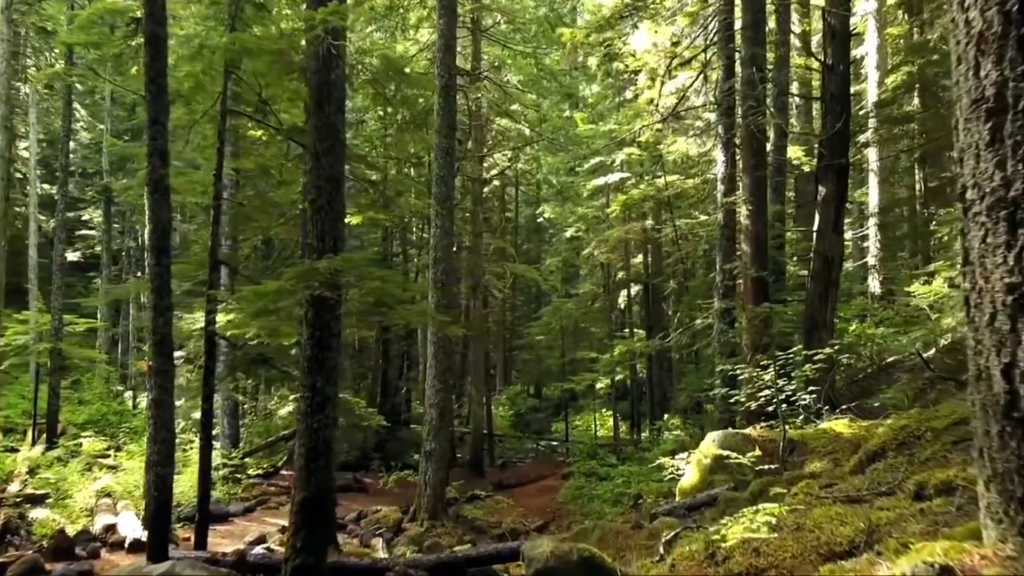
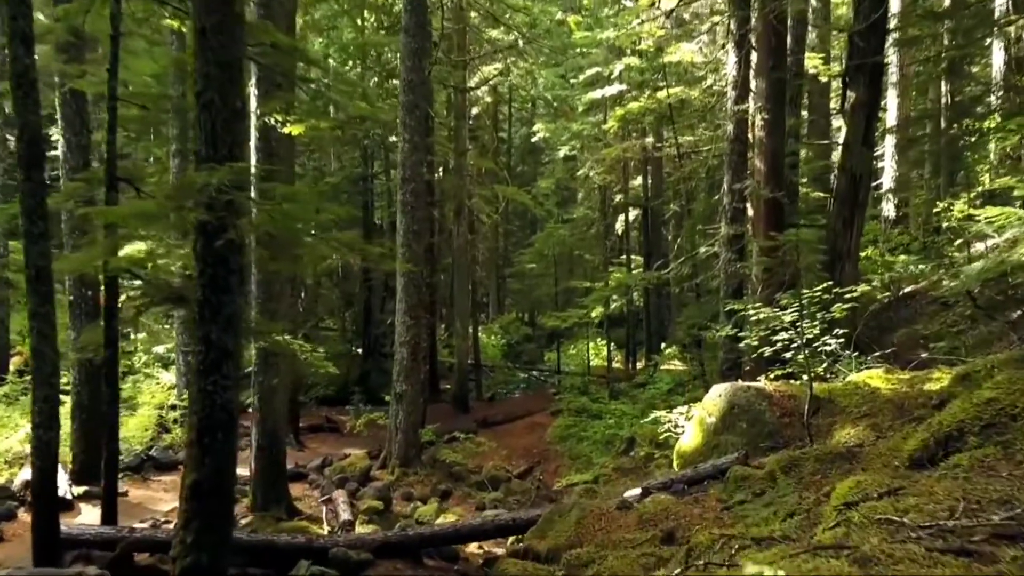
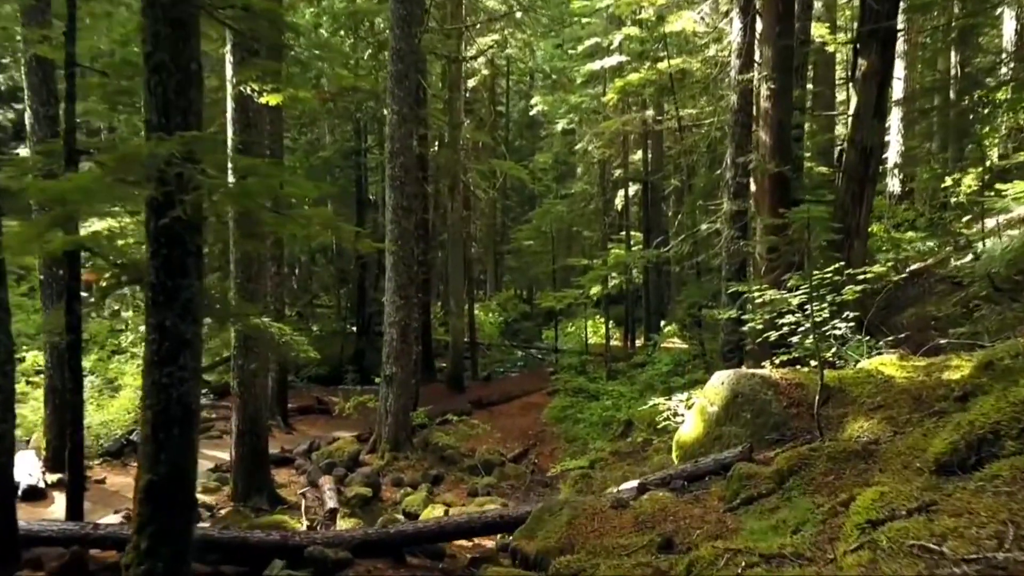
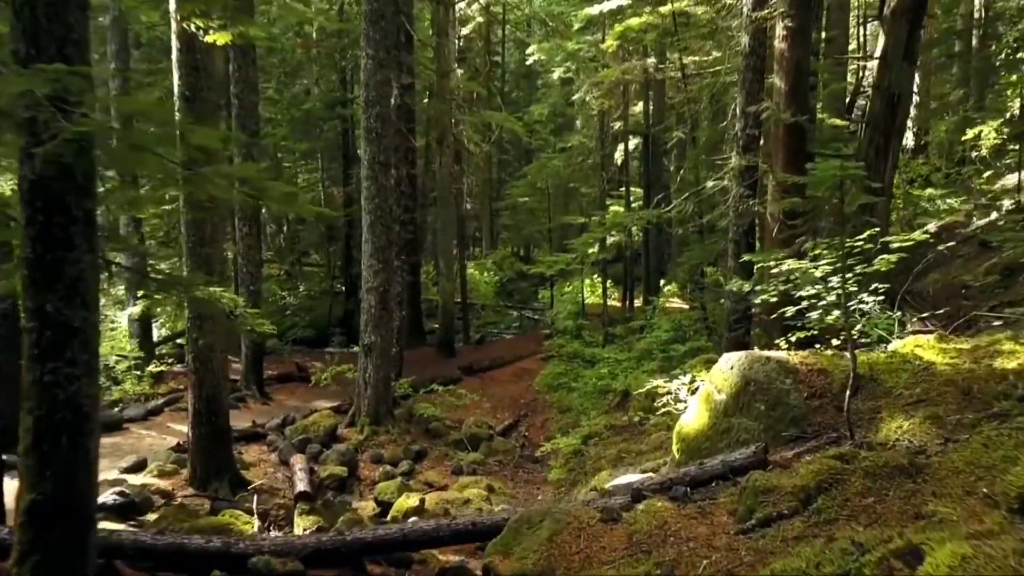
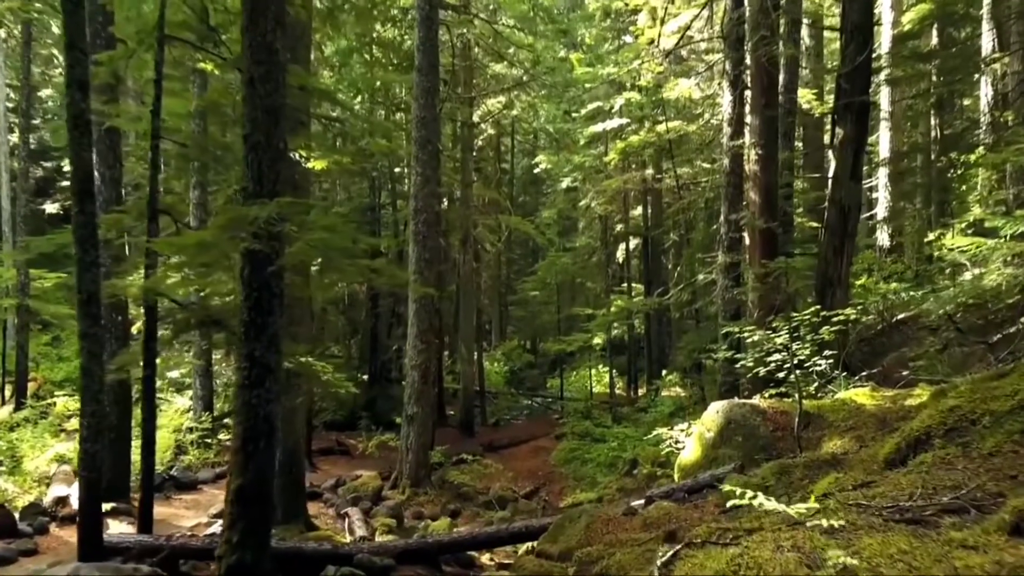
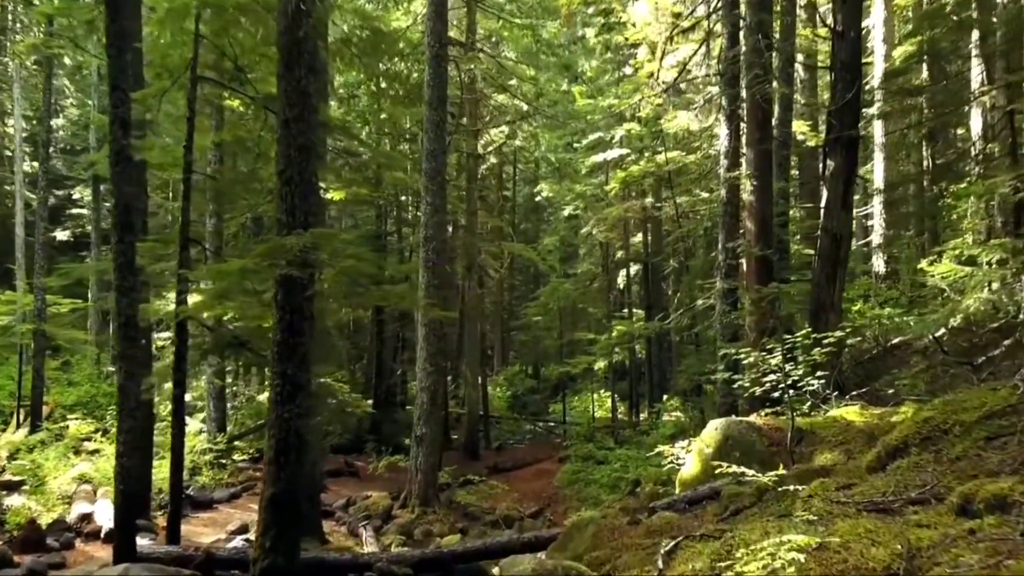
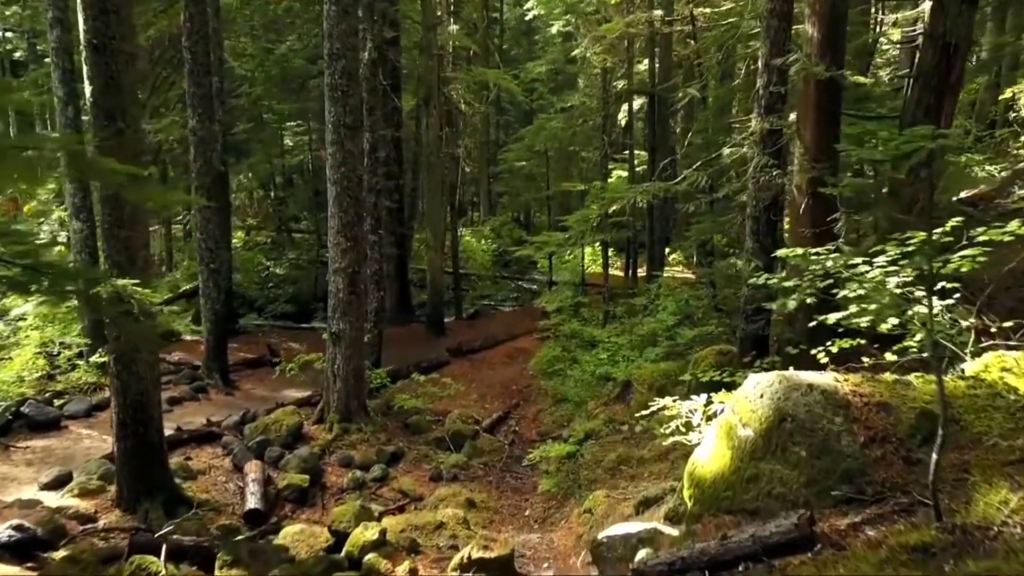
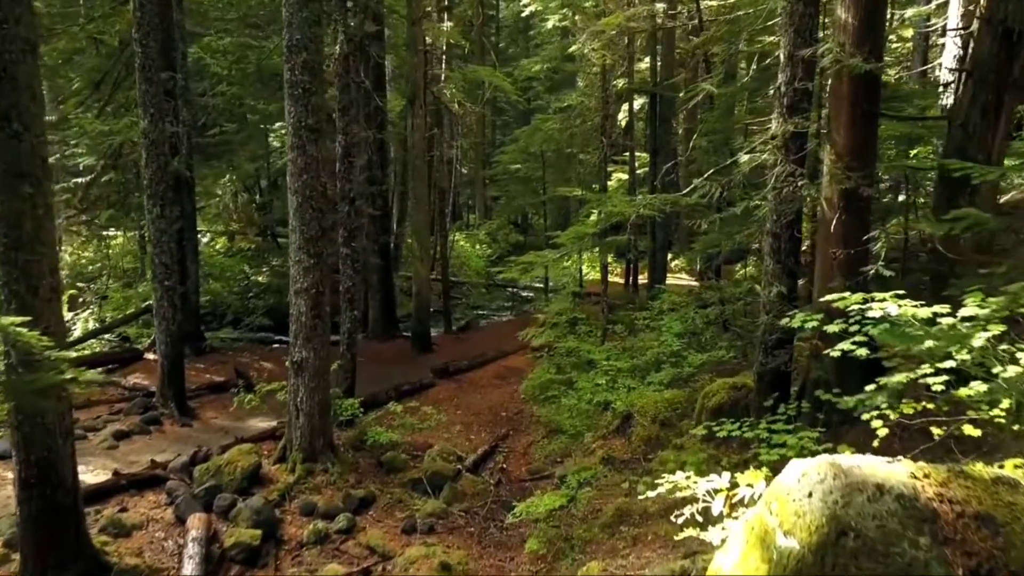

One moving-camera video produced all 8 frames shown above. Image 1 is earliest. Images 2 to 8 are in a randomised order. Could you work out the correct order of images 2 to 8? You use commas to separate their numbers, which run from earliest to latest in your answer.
6, 5, 2, 3, 4, 7, 8
